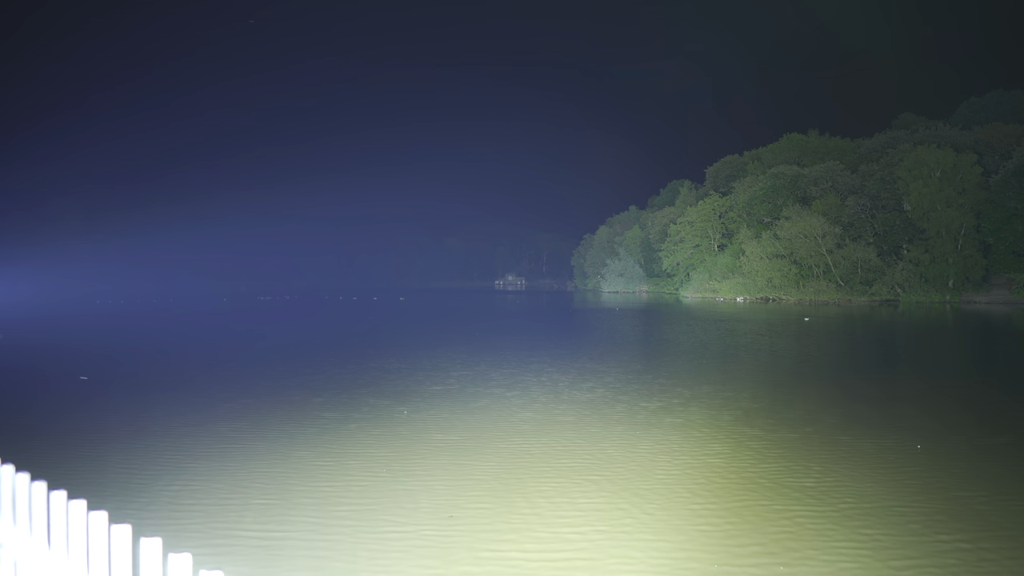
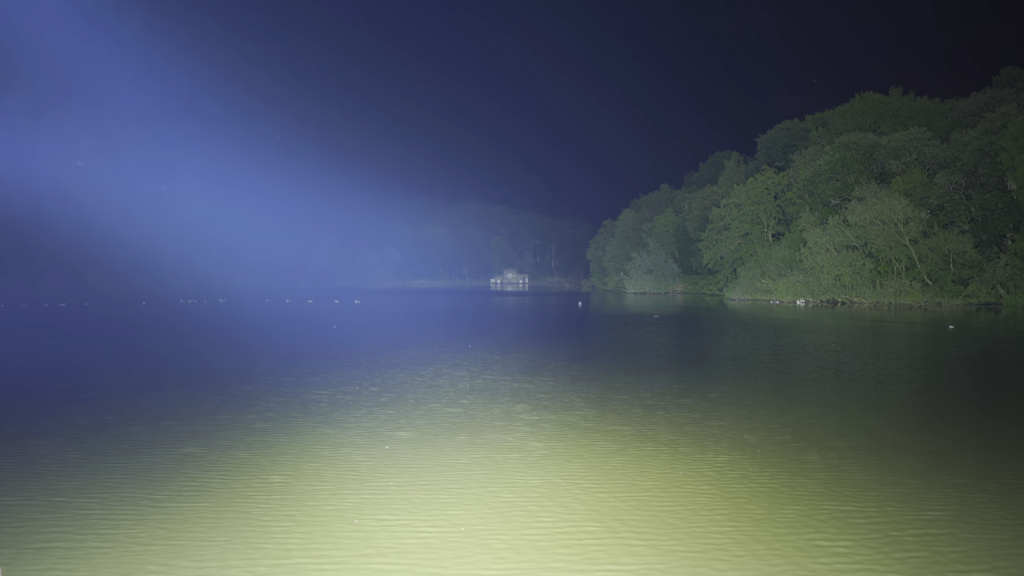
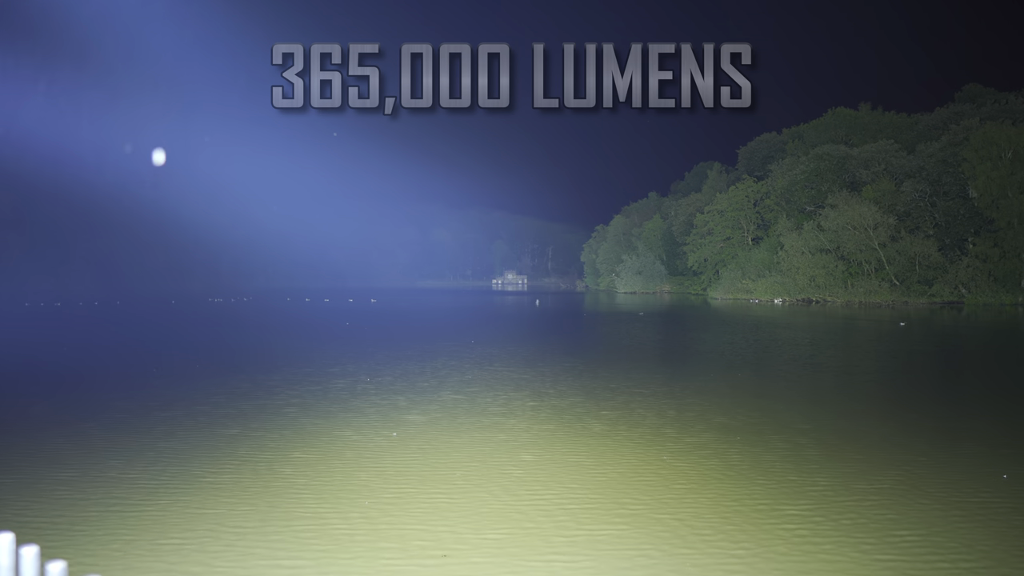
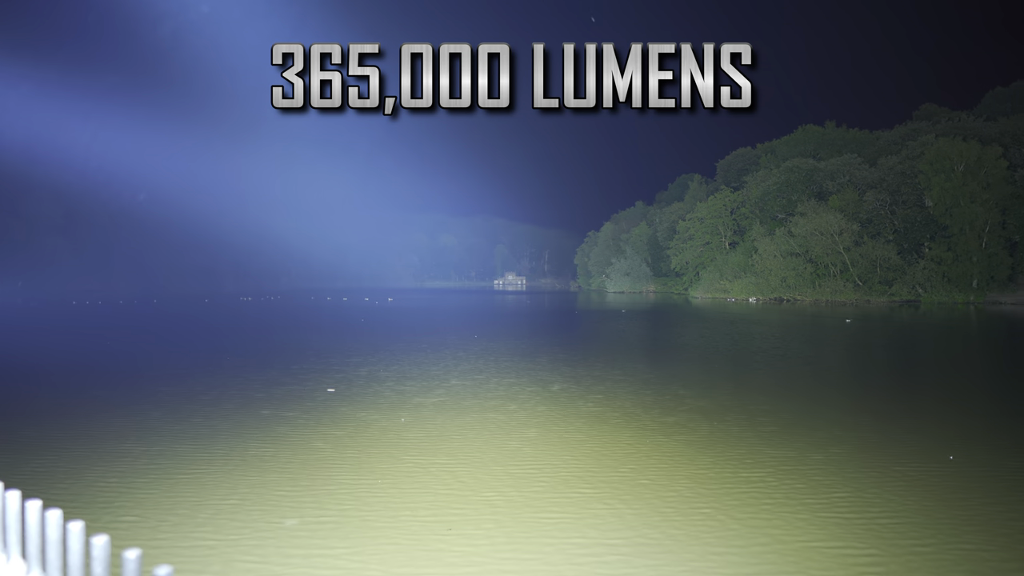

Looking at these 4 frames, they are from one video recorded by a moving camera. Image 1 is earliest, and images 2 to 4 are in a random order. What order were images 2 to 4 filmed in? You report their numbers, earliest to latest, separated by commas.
4, 3, 2
